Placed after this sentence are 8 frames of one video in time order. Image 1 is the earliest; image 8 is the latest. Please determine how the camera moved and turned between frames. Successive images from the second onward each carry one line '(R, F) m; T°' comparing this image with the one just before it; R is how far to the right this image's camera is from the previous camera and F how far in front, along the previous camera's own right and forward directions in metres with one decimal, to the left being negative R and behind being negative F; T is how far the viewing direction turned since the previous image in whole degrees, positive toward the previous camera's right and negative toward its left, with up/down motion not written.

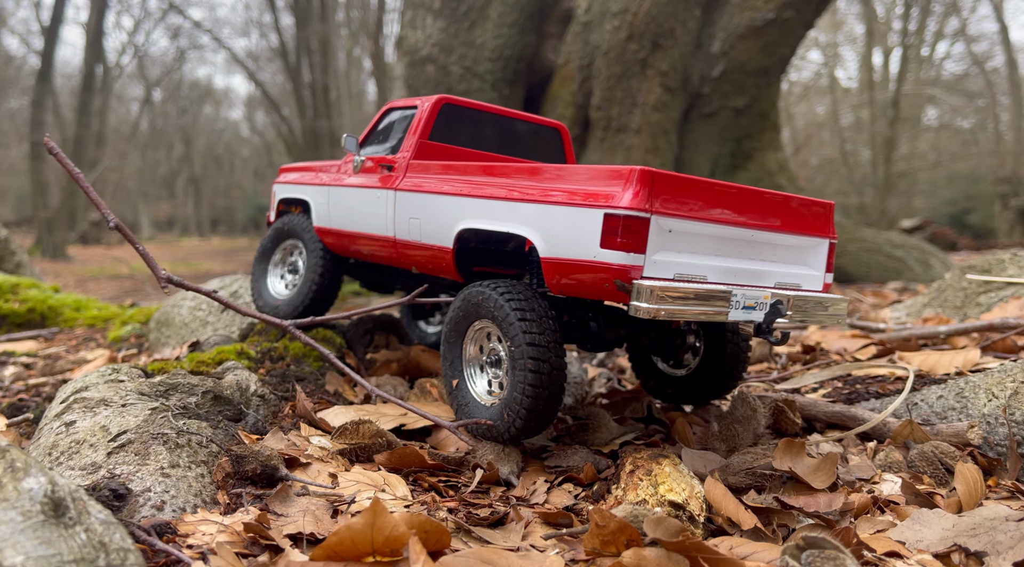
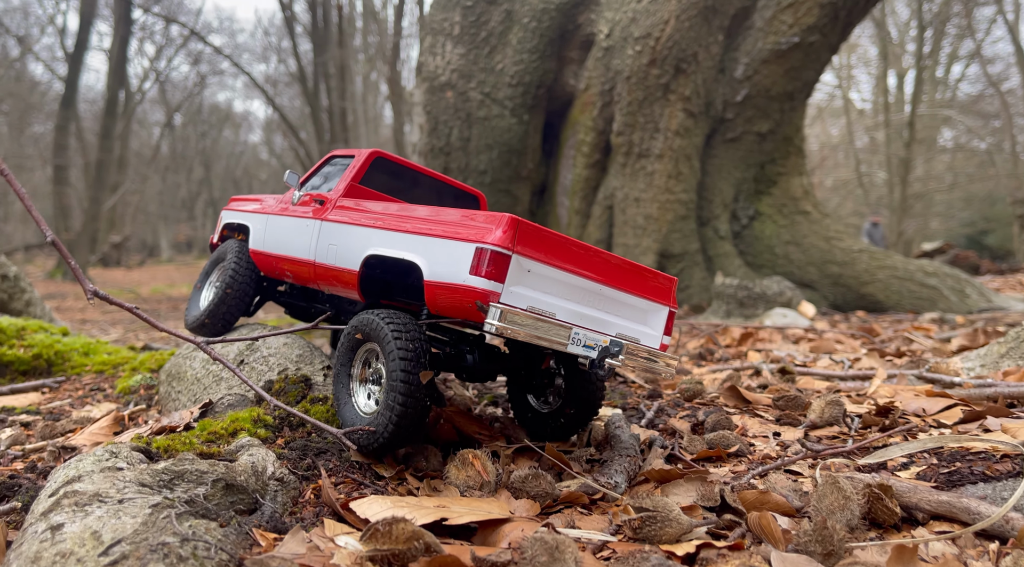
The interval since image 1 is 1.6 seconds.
(-0.1, +0.2) m; -1°
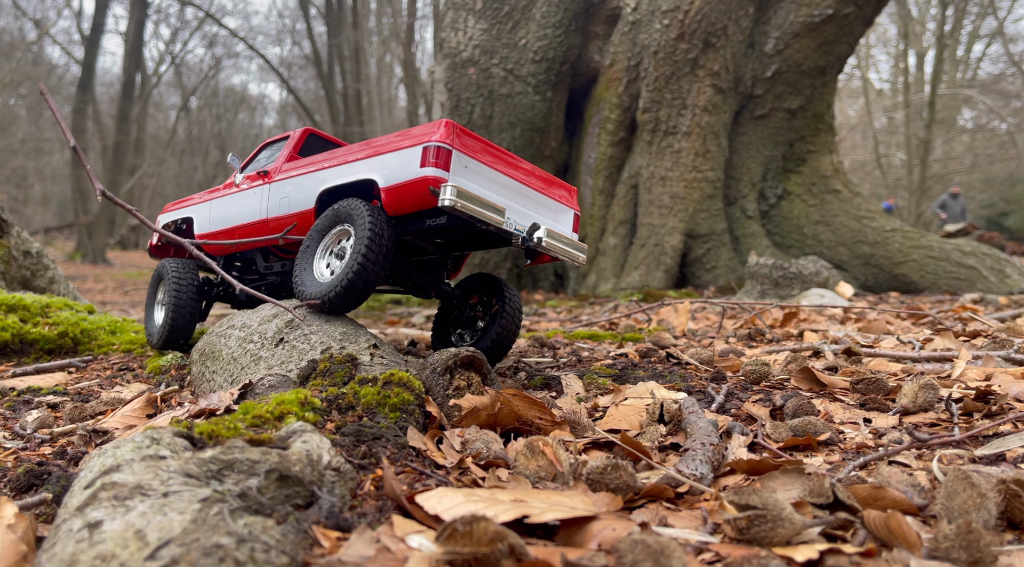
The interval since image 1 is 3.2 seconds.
(-0.1, +0.2) m; -1°
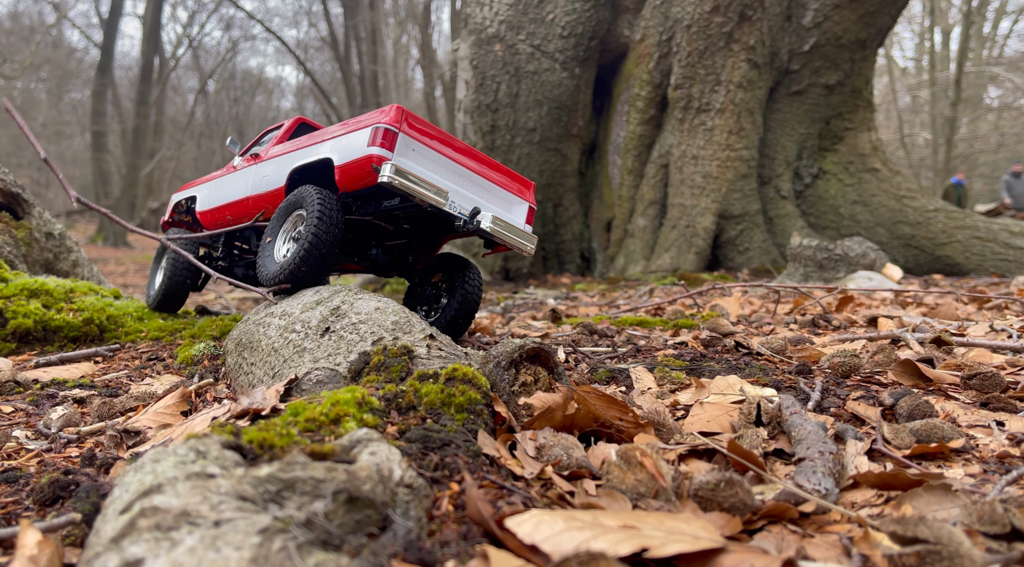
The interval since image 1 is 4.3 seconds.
(-0.1, +0.2) m; -1°
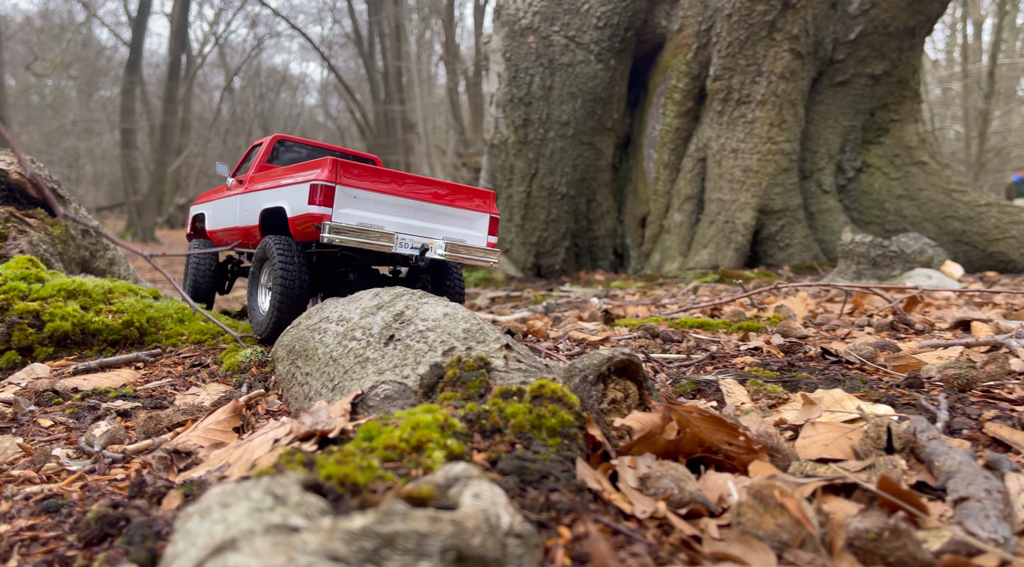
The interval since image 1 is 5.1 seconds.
(-0.1, +0.2) m; -2°
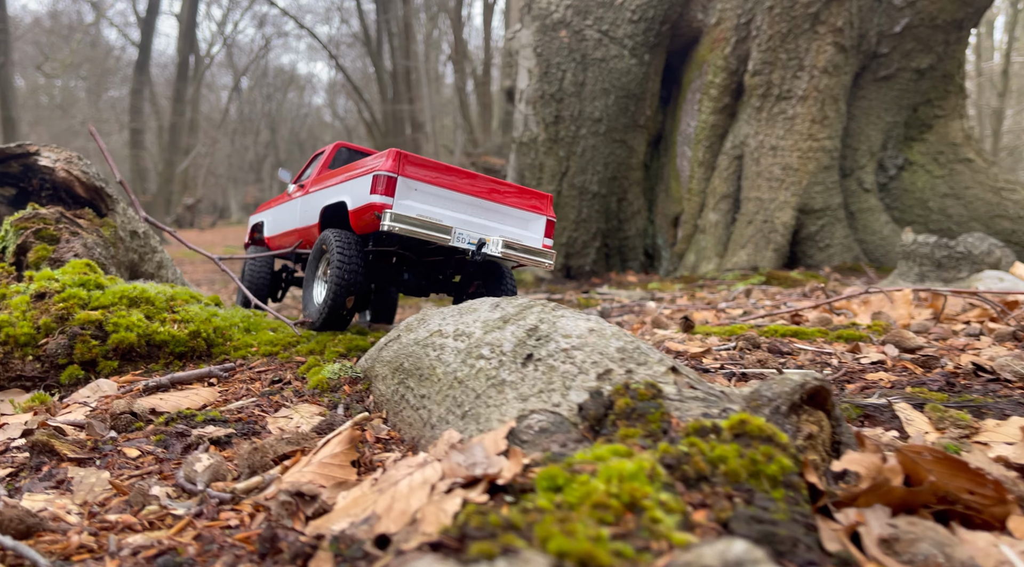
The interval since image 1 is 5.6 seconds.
(-0.3, +0.2) m; -1°
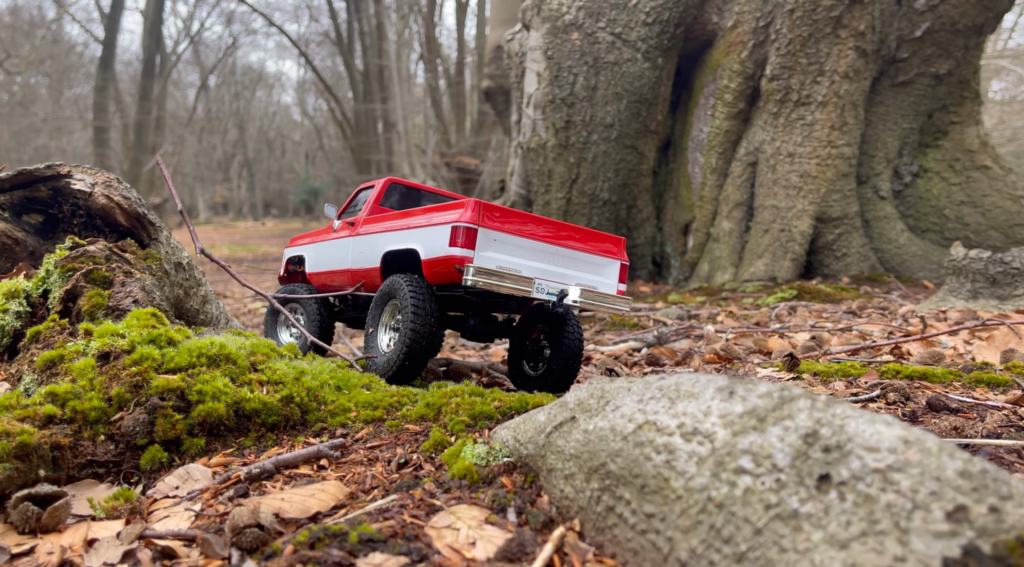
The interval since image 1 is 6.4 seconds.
(-0.5, +0.4) m; +2°
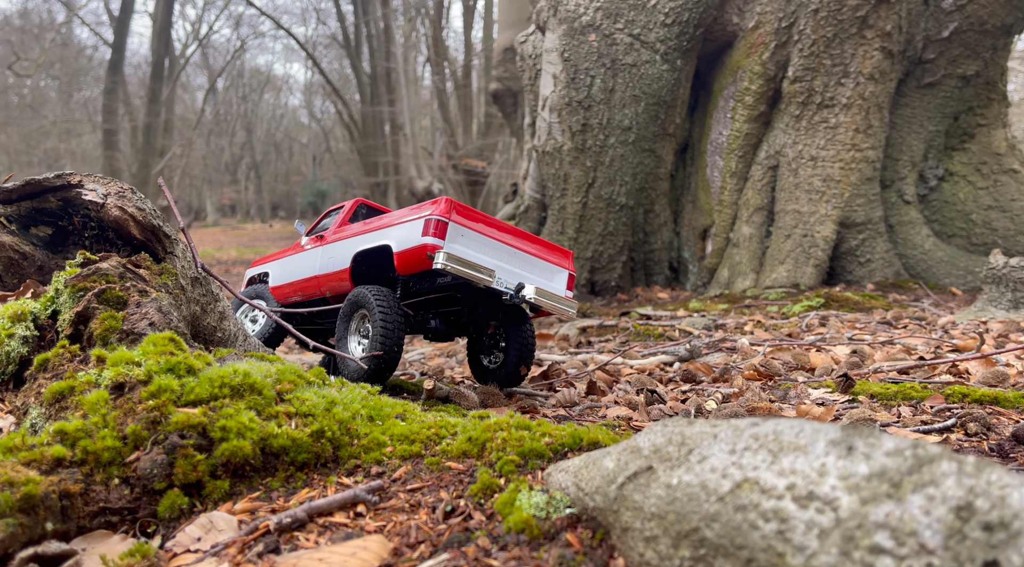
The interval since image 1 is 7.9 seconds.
(-0.1, +0.2) m; 0°
